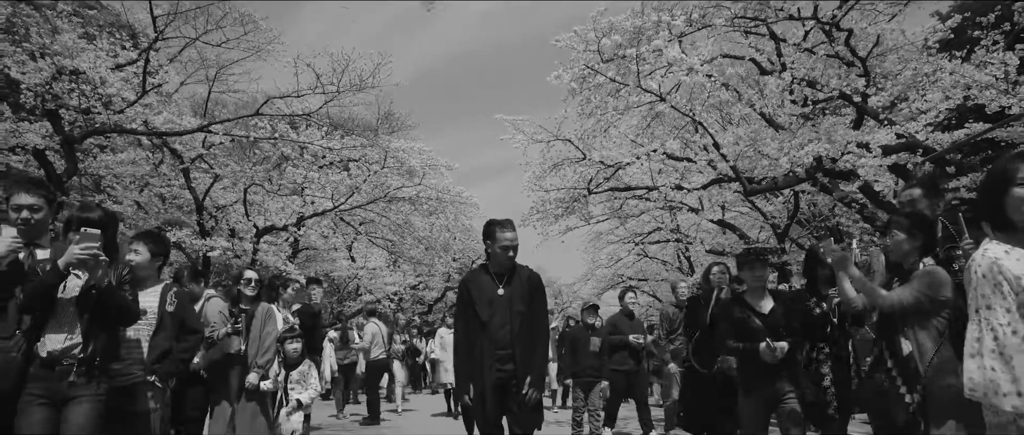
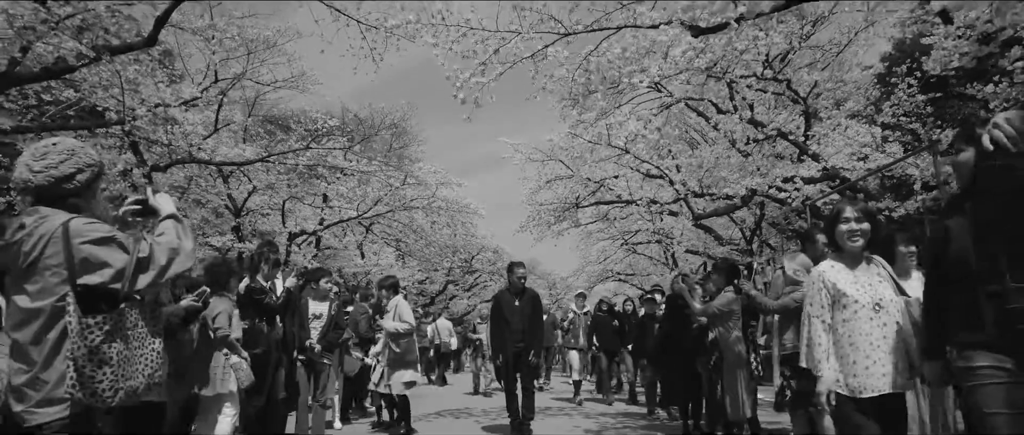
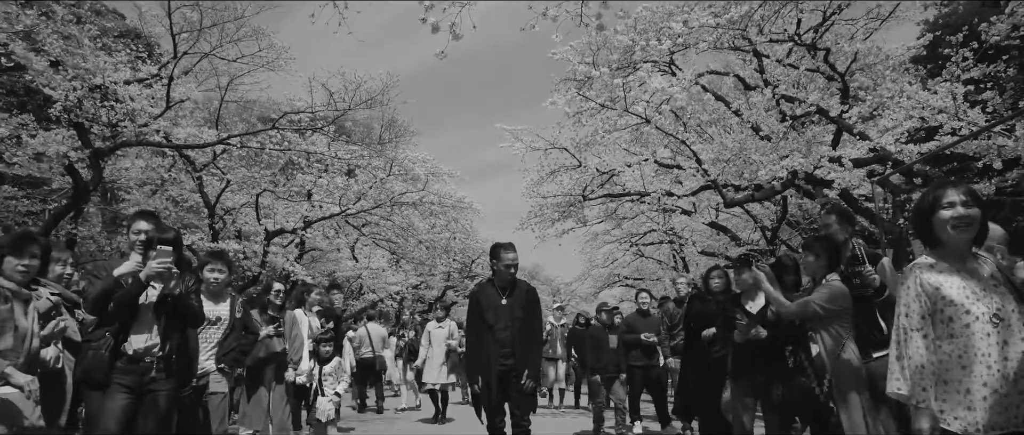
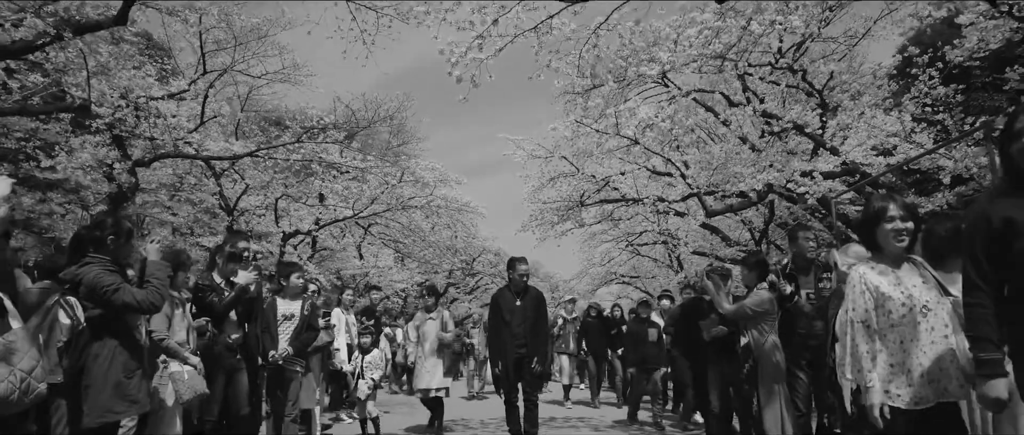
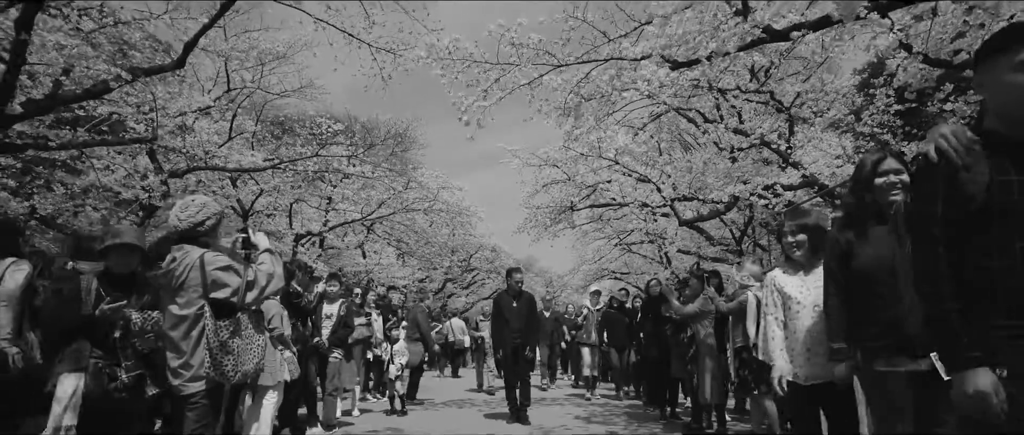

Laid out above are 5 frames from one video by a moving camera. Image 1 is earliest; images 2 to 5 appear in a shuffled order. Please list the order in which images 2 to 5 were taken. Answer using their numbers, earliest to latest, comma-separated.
3, 4, 2, 5
